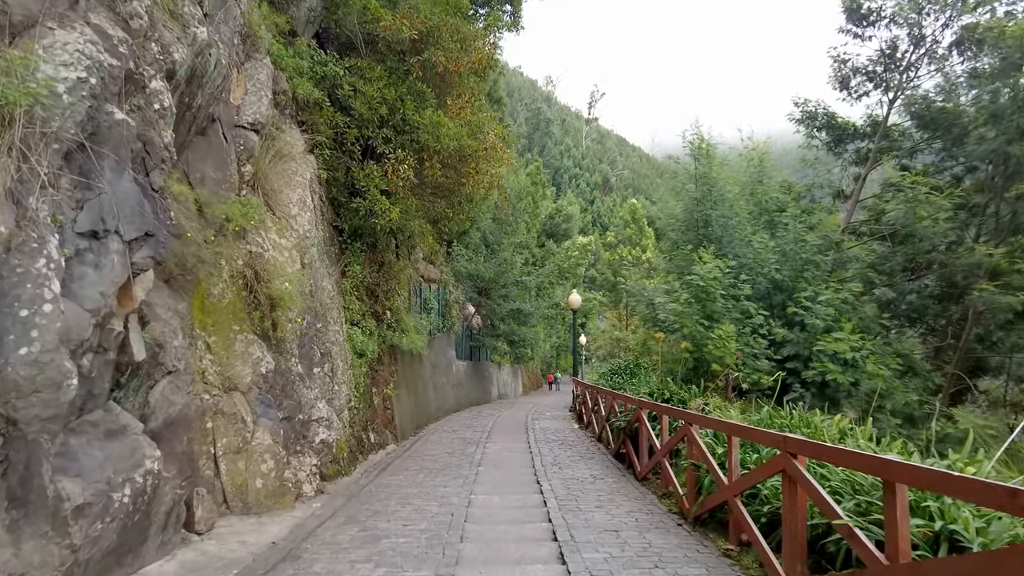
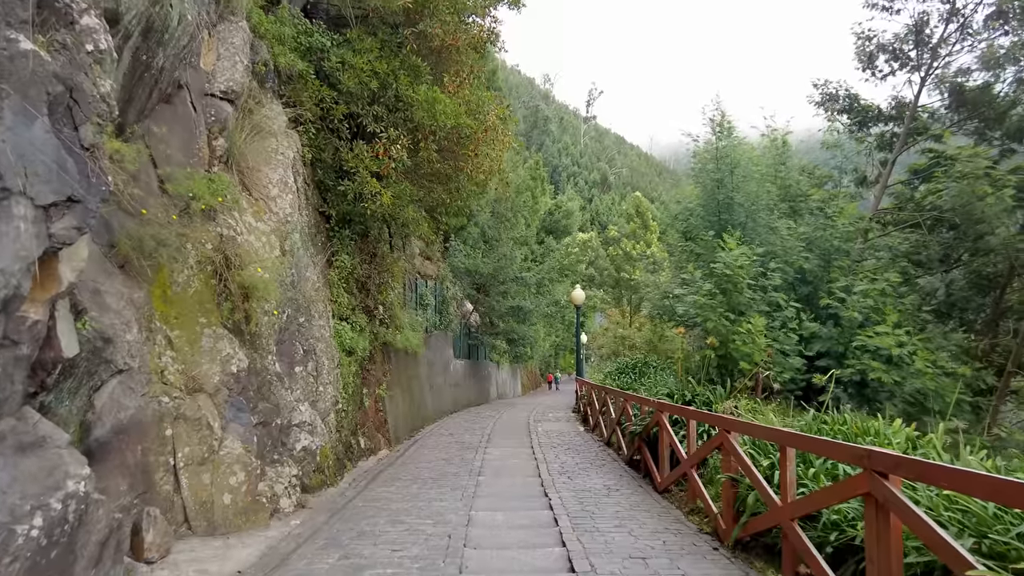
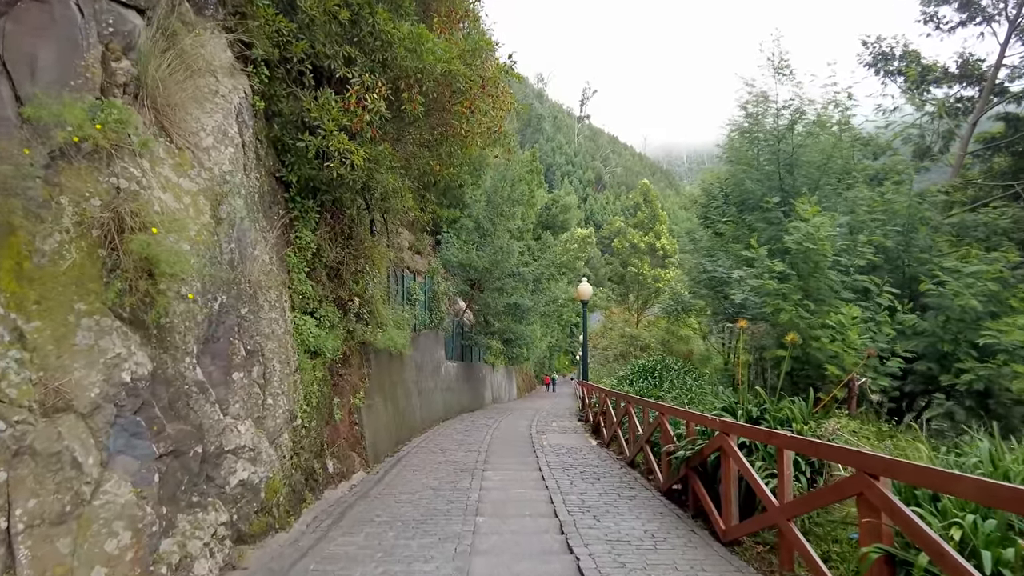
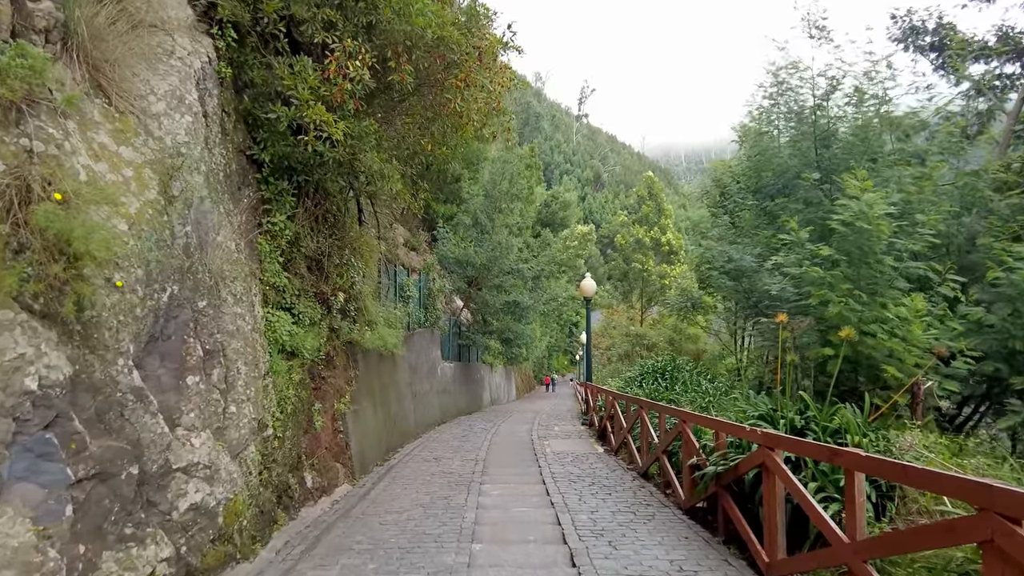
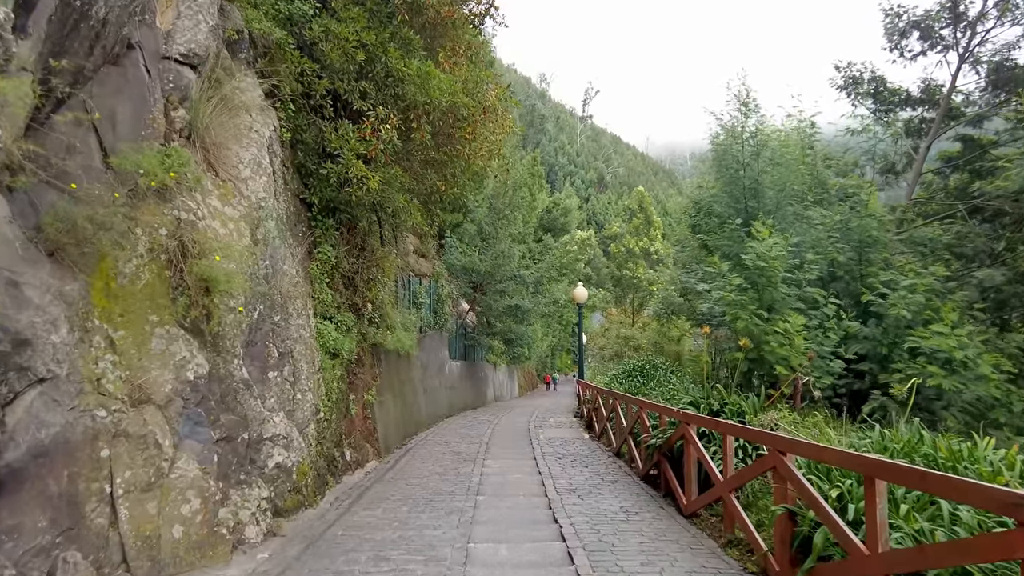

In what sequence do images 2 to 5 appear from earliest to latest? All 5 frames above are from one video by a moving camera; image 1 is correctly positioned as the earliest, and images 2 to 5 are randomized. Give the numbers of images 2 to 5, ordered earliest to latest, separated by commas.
2, 5, 3, 4
